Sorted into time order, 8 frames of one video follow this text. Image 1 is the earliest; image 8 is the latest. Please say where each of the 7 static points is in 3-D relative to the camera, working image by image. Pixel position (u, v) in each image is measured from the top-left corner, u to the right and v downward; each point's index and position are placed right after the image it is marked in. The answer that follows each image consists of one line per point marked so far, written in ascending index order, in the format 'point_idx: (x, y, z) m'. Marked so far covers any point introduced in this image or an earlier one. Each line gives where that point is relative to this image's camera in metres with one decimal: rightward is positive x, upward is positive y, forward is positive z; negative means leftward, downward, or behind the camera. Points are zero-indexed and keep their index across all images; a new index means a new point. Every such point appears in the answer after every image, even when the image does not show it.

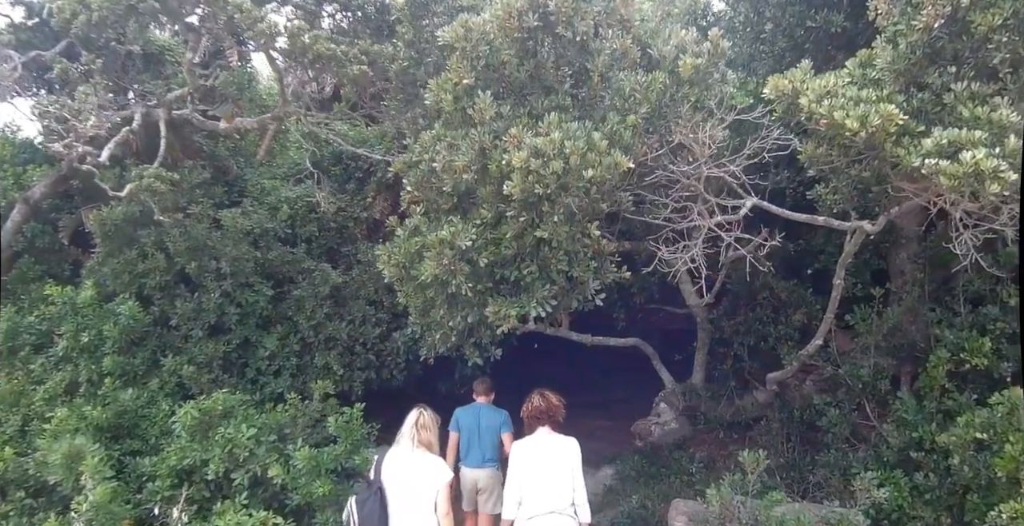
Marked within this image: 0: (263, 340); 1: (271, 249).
0: (-3.0, -0.9, +7.9) m
1: (-3.0, +0.2, +8.3) m
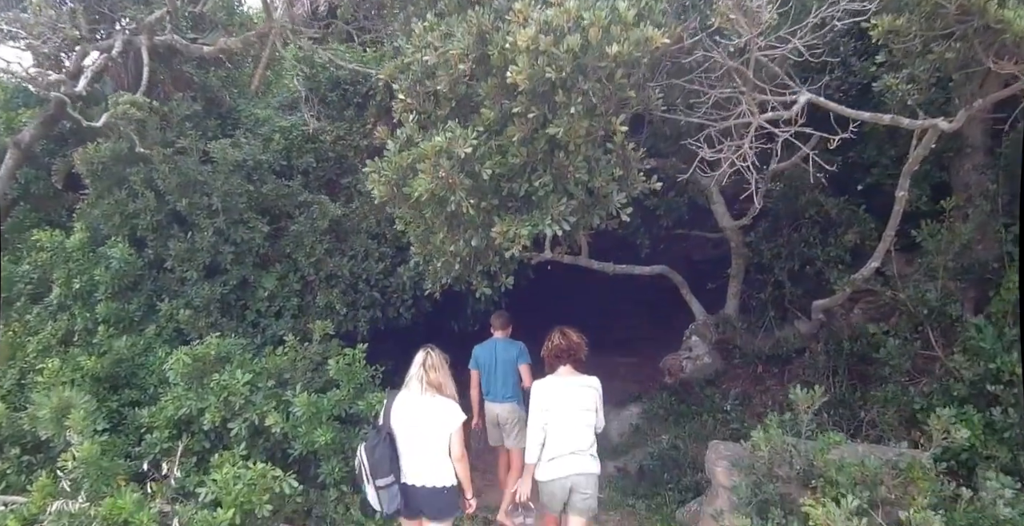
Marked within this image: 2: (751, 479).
0: (-2.8, -0.2, +7.3) m
1: (-2.8, +1.0, +7.6) m
2: (+1.7, -1.6, +4.8) m
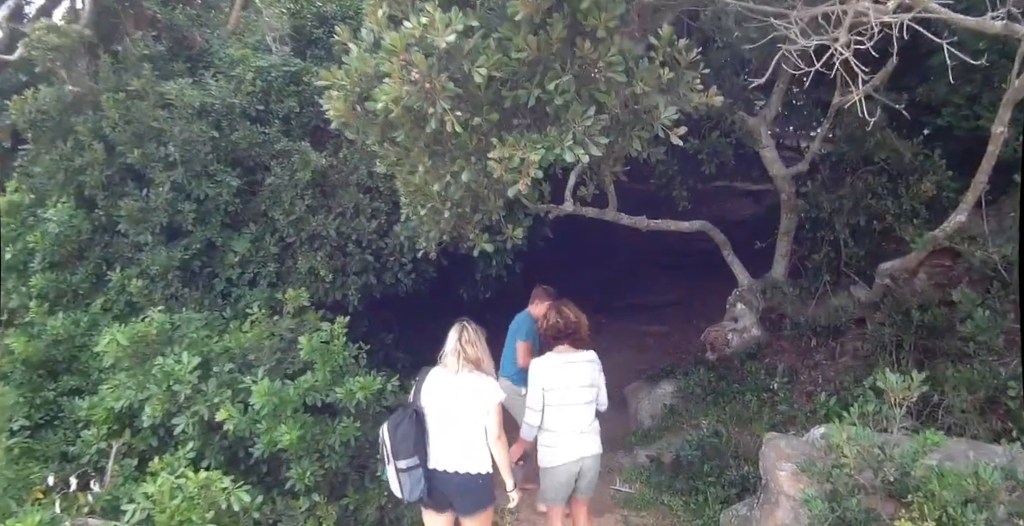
0: (-2.7, +0.2, +6.3) m
1: (-2.8, +1.3, +6.6) m
2: (+1.8, -1.3, +3.7) m
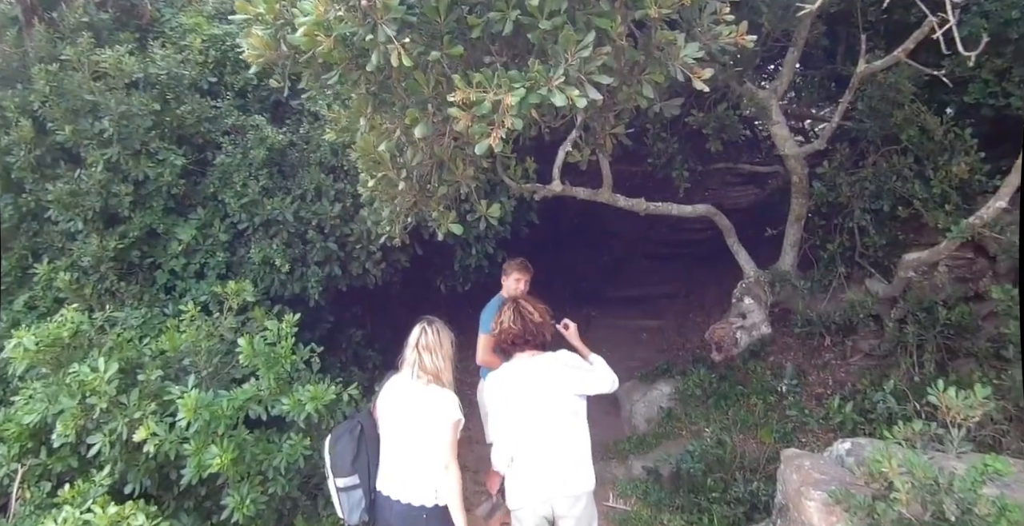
0: (-2.9, +0.3, +5.6) m
1: (-2.9, +1.4, +5.8) m
2: (+1.7, -1.2, +3.1) m
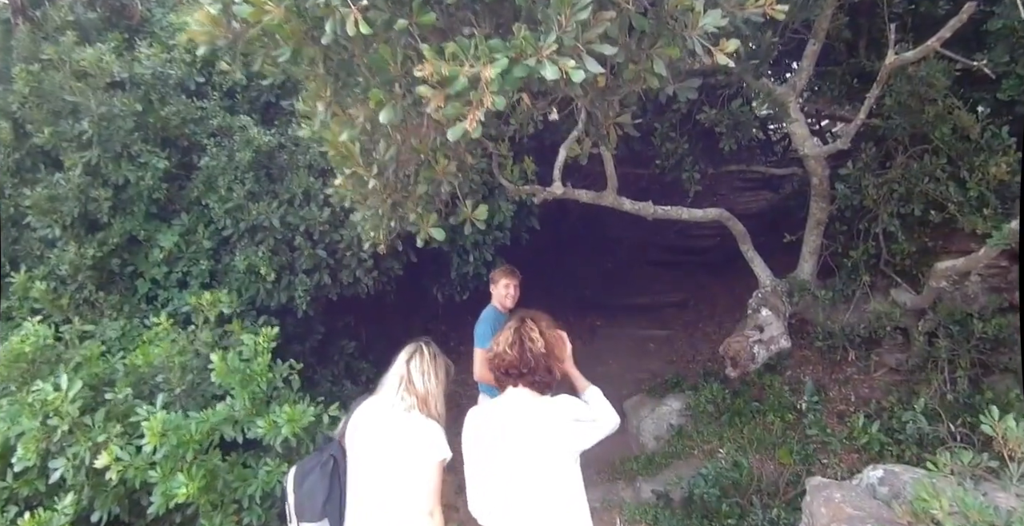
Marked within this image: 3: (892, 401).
0: (-2.9, +0.2, +5.3) m
1: (-2.9, +1.4, +5.5) m
2: (+1.7, -1.3, +2.7) m
3: (+3.0, -1.1, +5.2) m
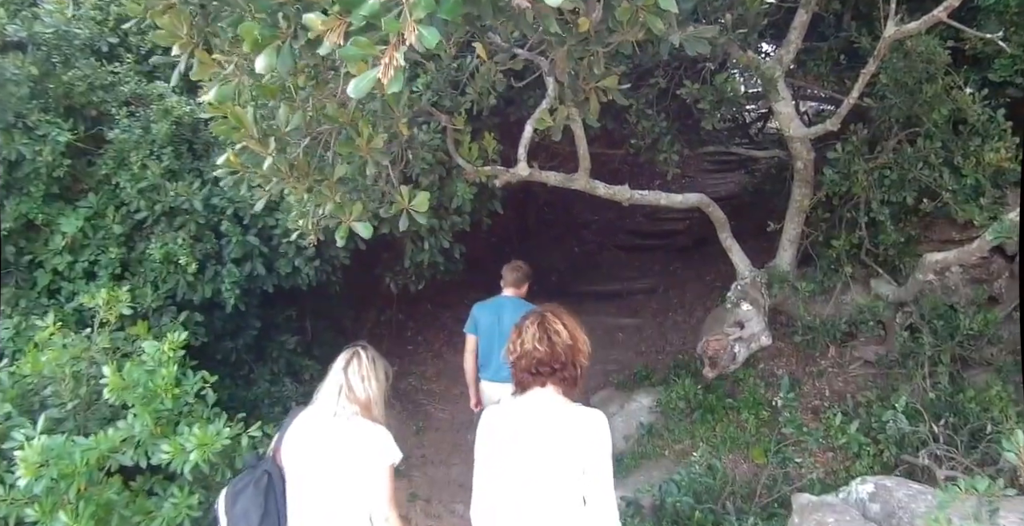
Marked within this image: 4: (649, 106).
0: (-3.2, +0.3, +4.6) m
1: (-3.2, +1.4, +4.8) m
2: (+1.5, -1.3, +2.4) m
3: (+2.7, -1.0, +4.9) m
4: (+1.1, +1.3, +5.5) m
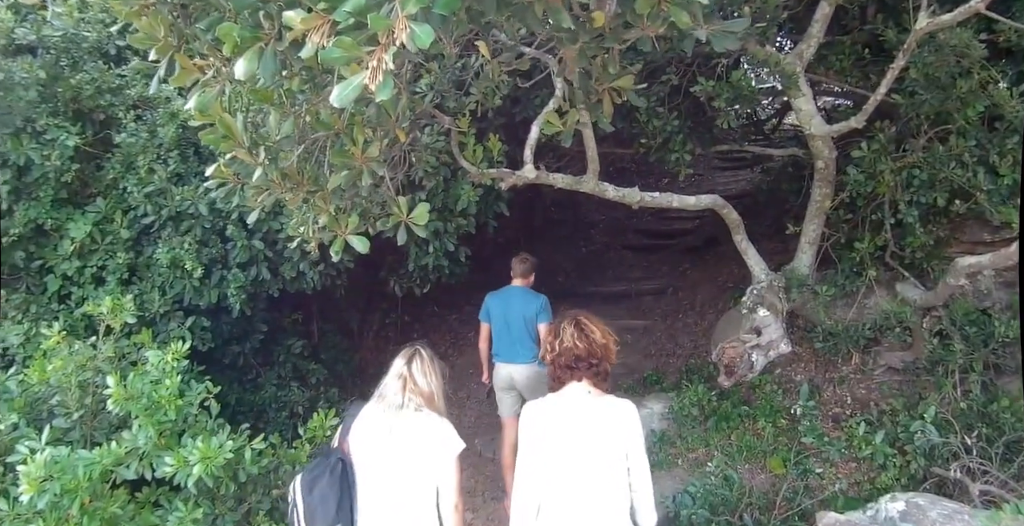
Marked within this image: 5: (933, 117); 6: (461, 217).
0: (-3.1, +0.3, +4.5) m
1: (-3.1, +1.4, +4.8) m
2: (+1.5, -1.3, +2.2) m
3: (+2.8, -1.1, +4.8) m
4: (+1.2, +1.3, +5.4) m
5: (+3.0, +1.0, +4.7) m
6: (-0.4, +0.4, +5.2) m
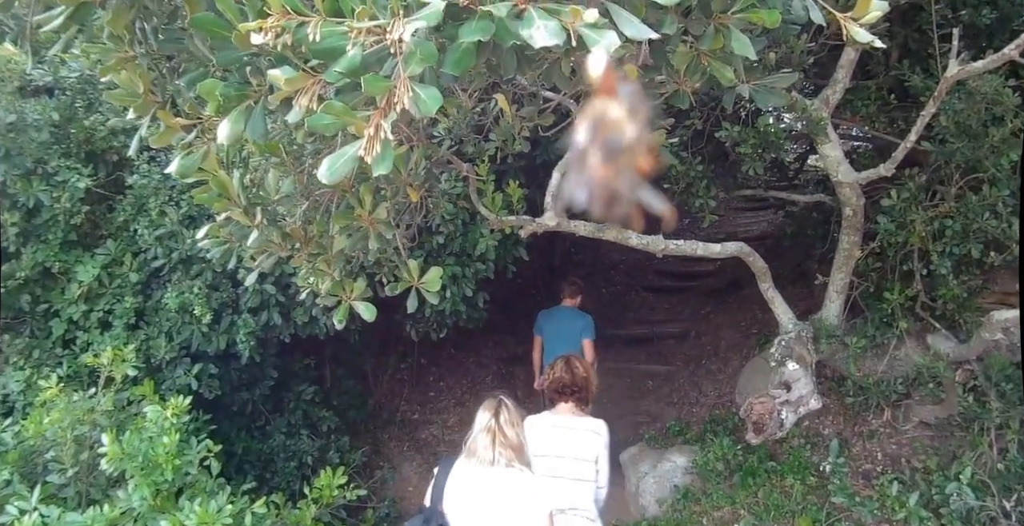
0: (-3.0, 0.0, +4.5) m
1: (-3.0, +1.1, +4.8) m
2: (+1.6, -1.5, +2.0) m
3: (+2.9, -1.4, +4.5) m
4: (+1.4, +0.9, +5.3) m
5: (+3.1, +0.7, +4.5) m
6: (-0.3, 0.0, +5.0) m
